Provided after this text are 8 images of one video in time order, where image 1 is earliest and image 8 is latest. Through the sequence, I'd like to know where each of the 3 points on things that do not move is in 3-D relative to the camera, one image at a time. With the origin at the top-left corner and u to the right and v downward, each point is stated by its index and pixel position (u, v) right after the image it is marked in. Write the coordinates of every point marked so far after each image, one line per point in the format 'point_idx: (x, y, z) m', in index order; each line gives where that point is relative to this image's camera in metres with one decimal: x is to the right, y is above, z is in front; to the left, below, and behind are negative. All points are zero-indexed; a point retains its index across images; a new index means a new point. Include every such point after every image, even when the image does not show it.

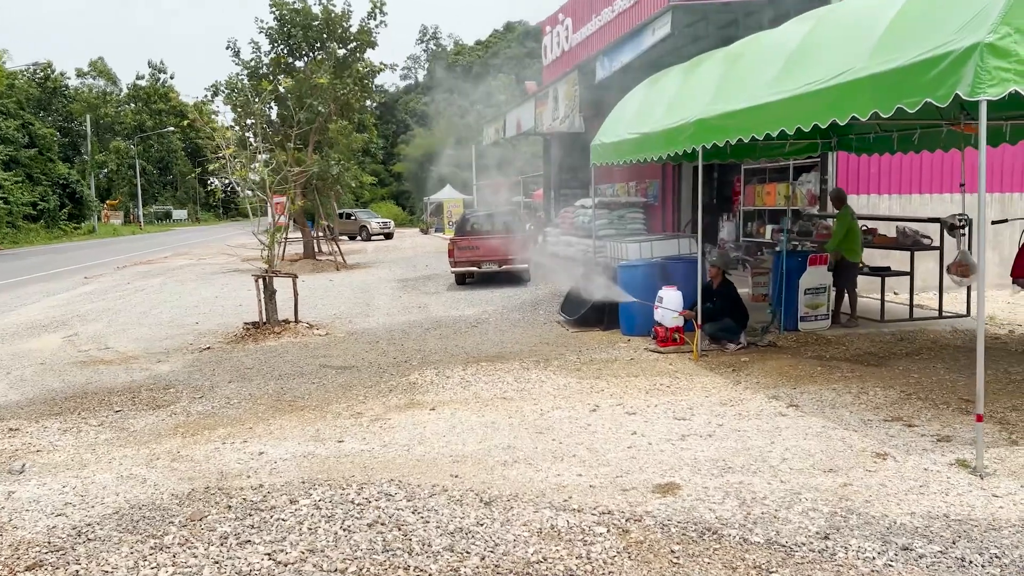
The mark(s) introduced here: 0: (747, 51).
0: (+1.8, +1.8, +6.3) m
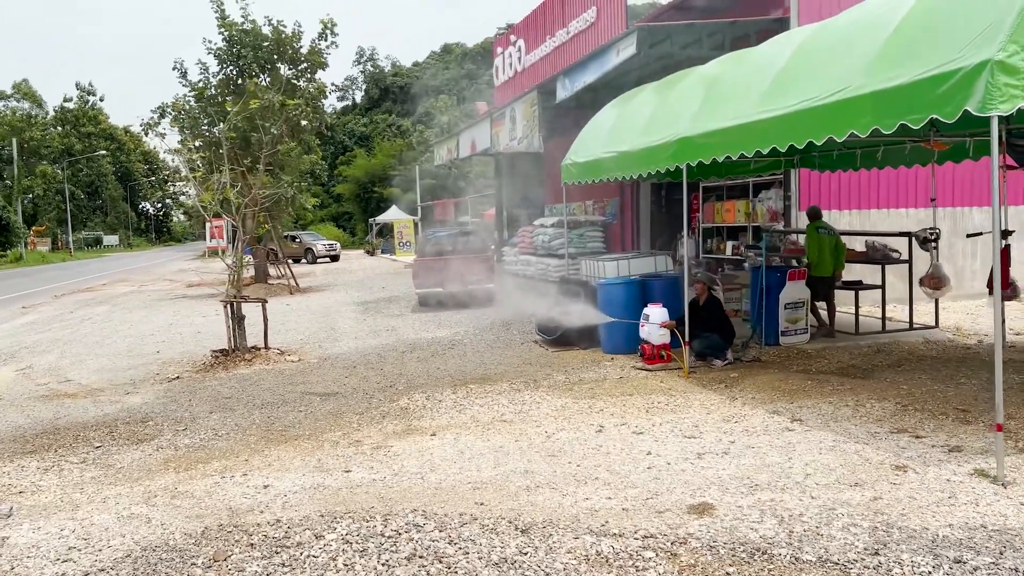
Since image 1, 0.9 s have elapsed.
0: (+1.6, +1.7, +6.4) m
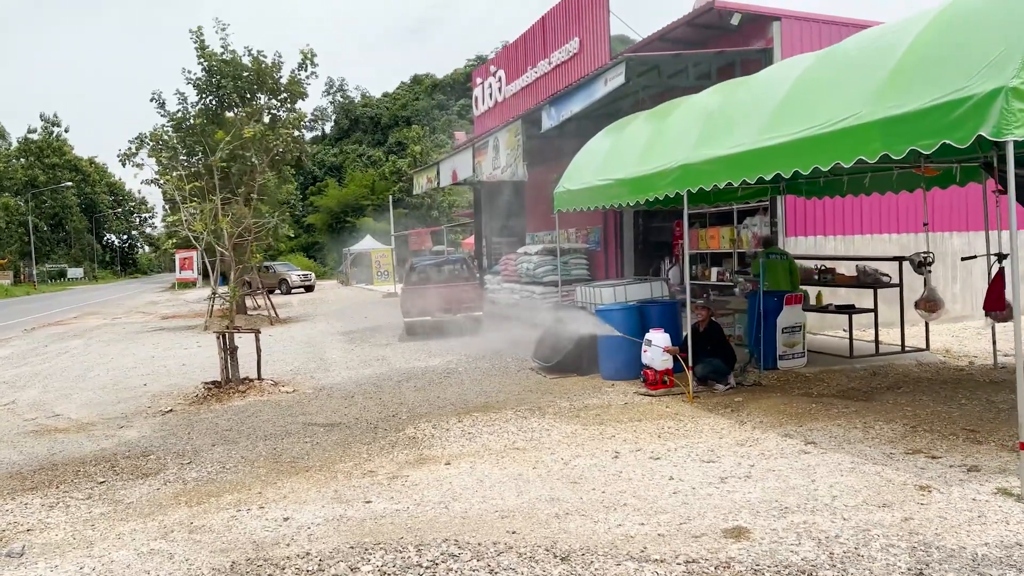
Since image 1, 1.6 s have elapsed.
0: (+1.7, +1.5, +6.5) m
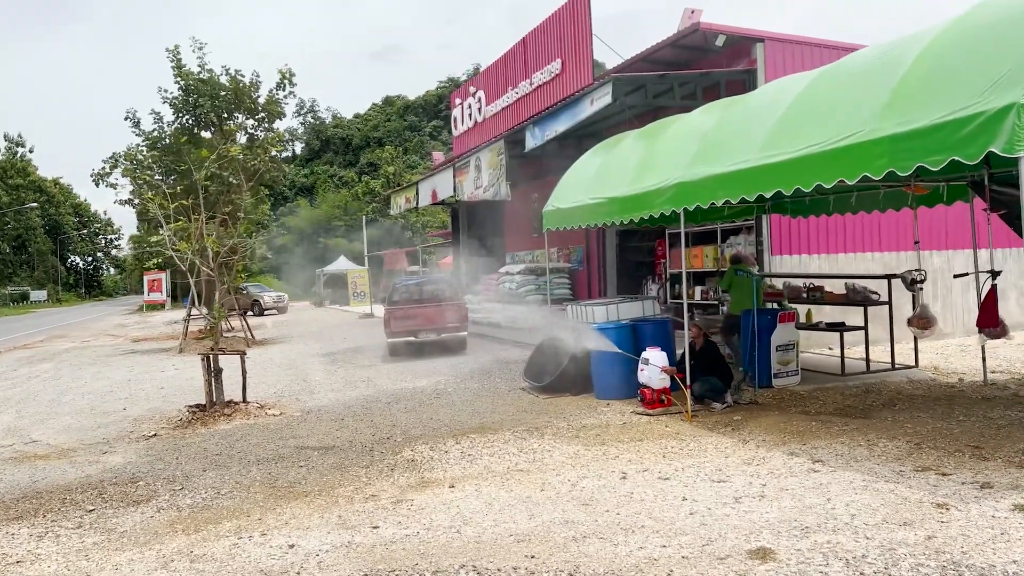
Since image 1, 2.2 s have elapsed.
0: (+1.6, +1.3, +6.5) m
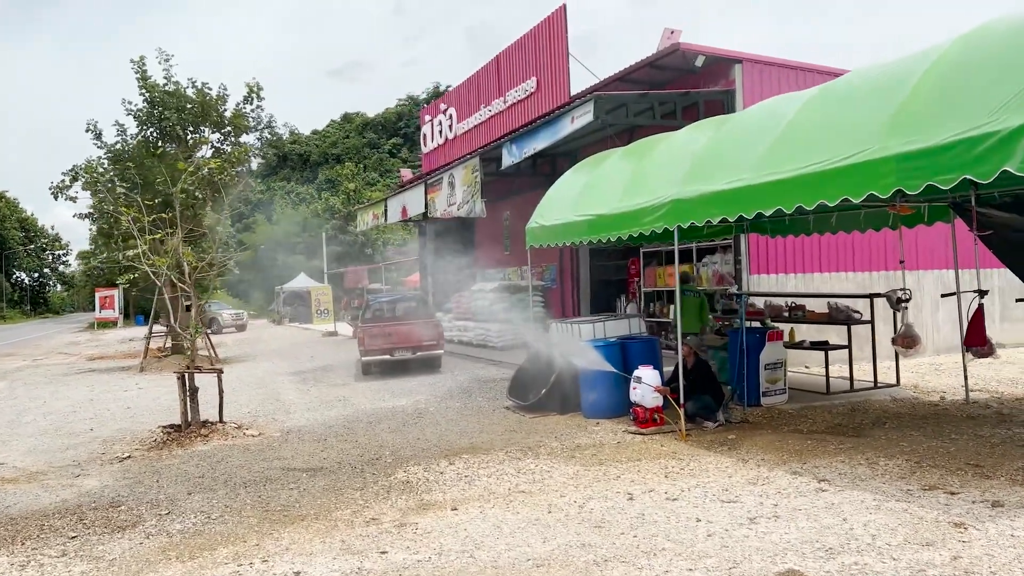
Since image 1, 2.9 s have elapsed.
0: (+1.6, +1.2, +6.5) m
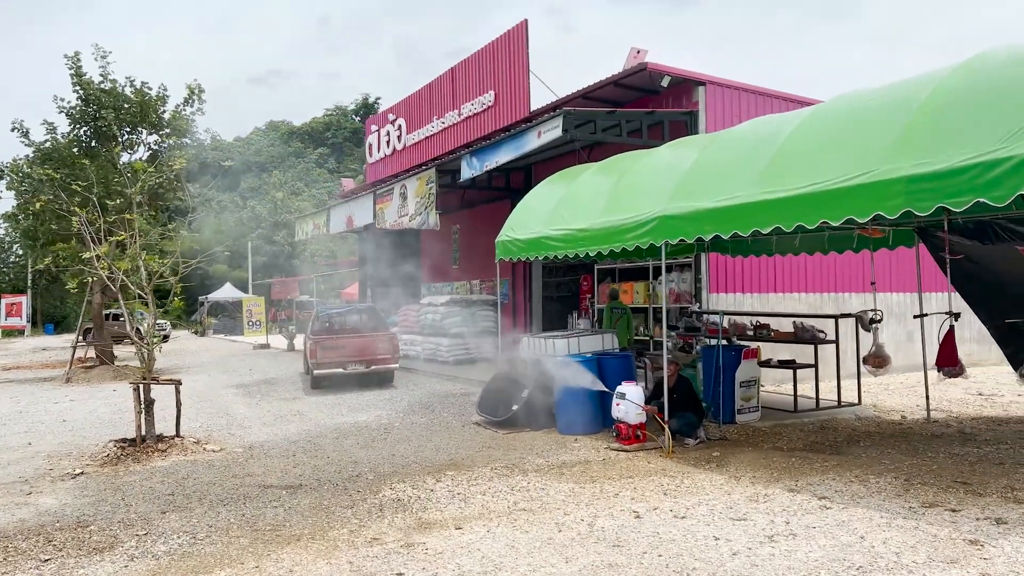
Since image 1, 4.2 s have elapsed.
0: (+1.5, +1.1, +6.6) m
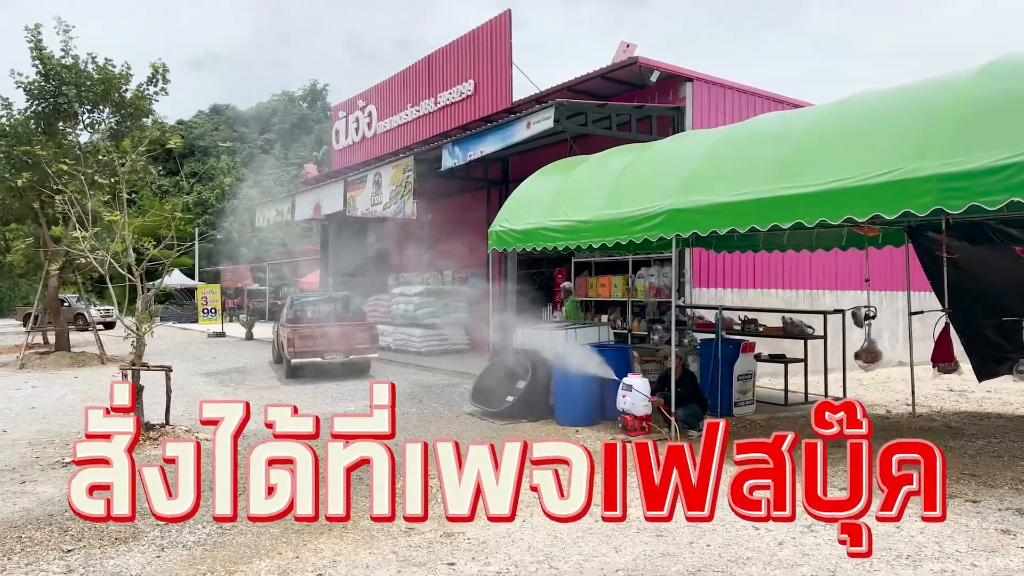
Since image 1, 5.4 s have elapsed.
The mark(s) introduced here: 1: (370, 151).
0: (+1.5, +1.1, +6.6) m
1: (-2.8, +2.7, +16.5) m
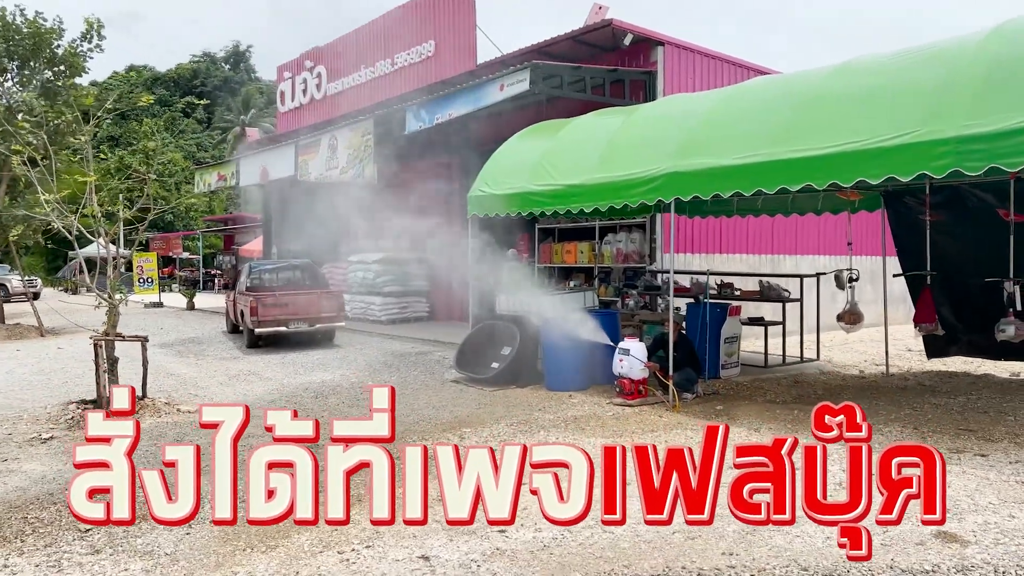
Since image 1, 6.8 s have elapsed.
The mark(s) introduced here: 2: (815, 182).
0: (+1.5, +1.4, +6.6) m
1: (-3.7, +3.3, +16.1) m
2: (+1.9, +0.7, +5.3) m
